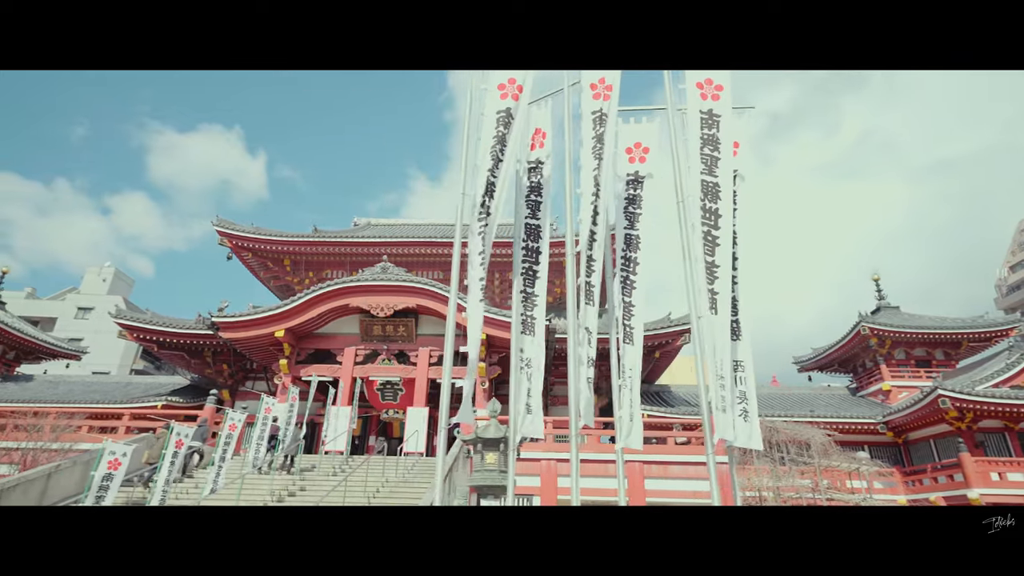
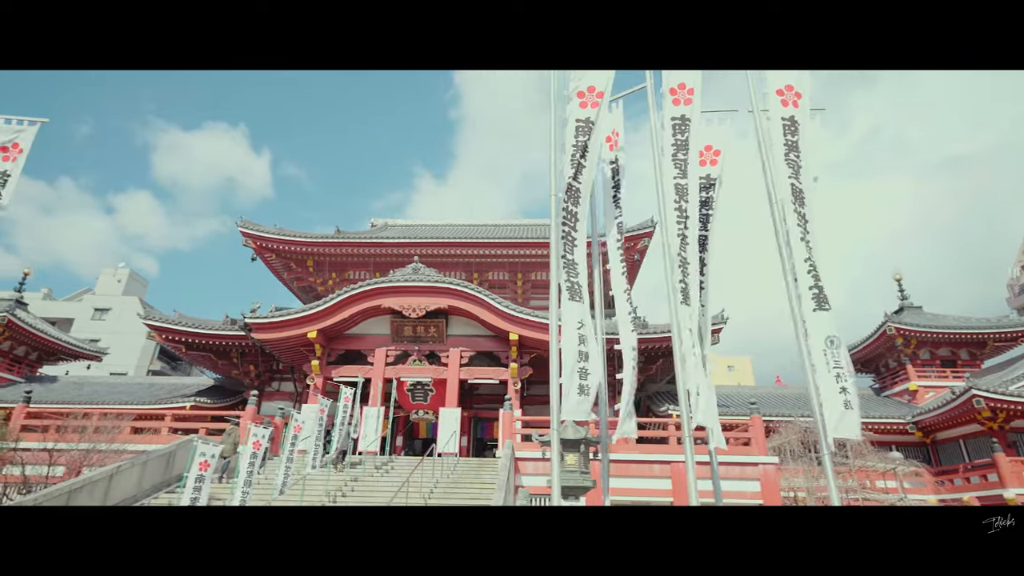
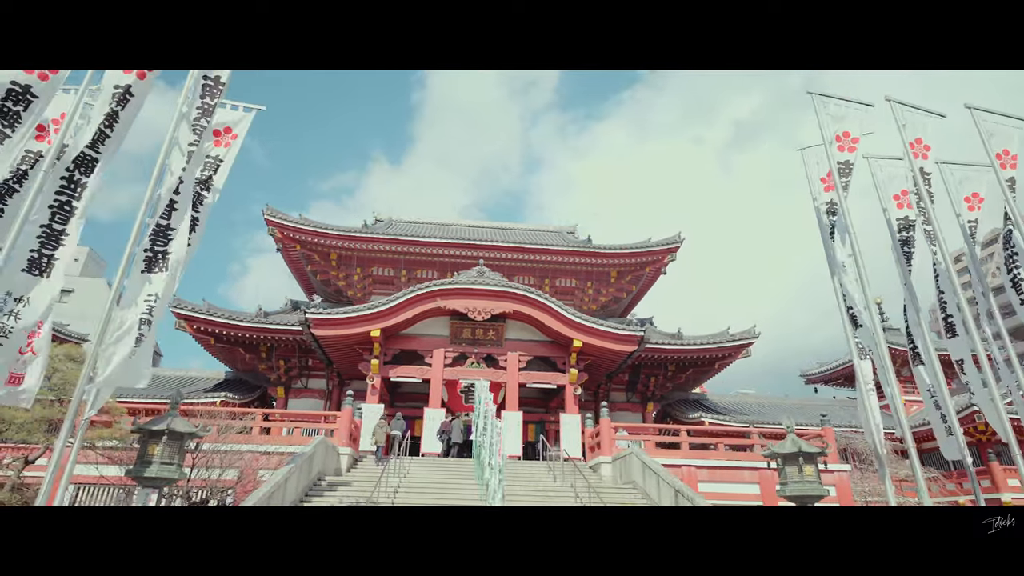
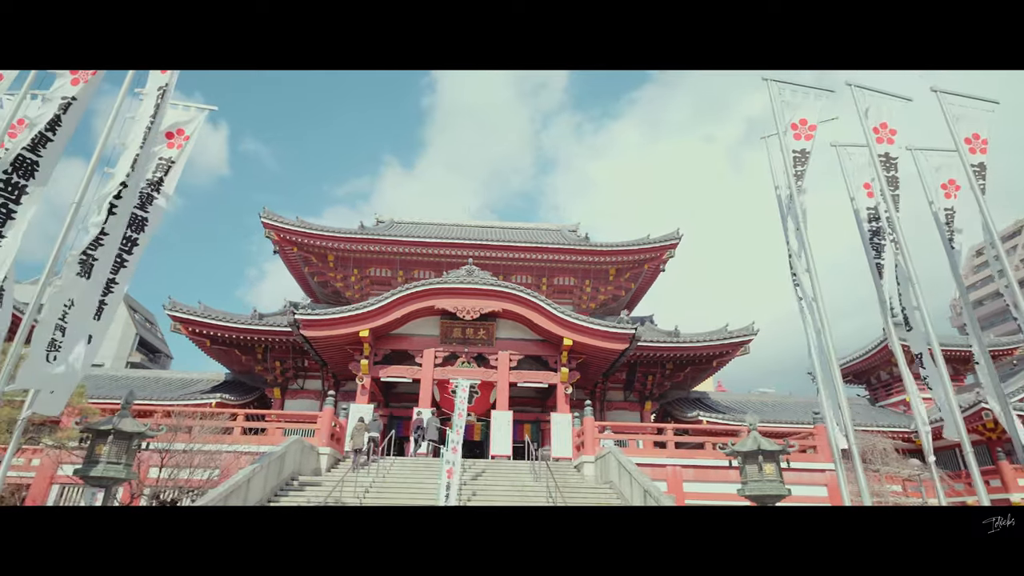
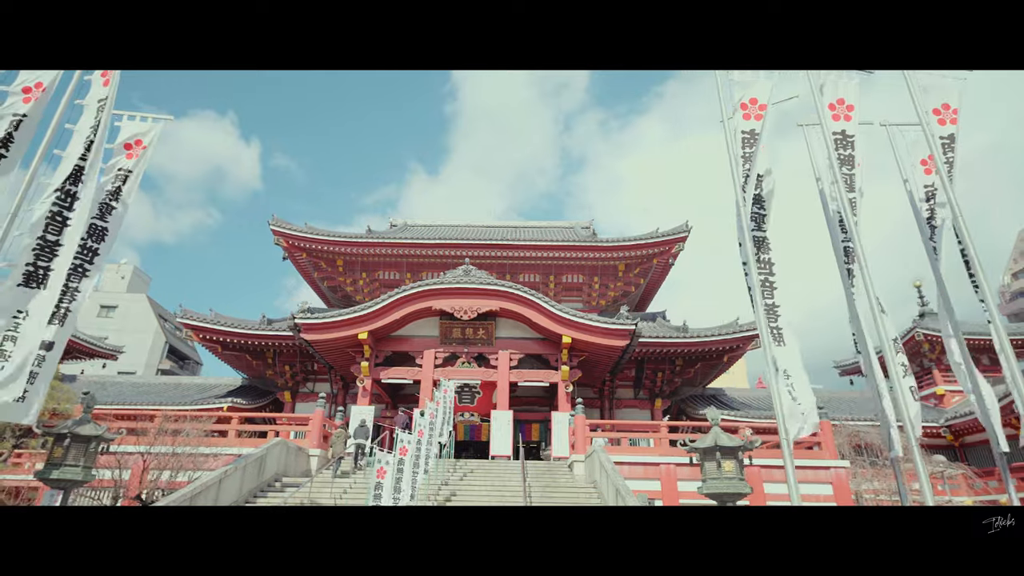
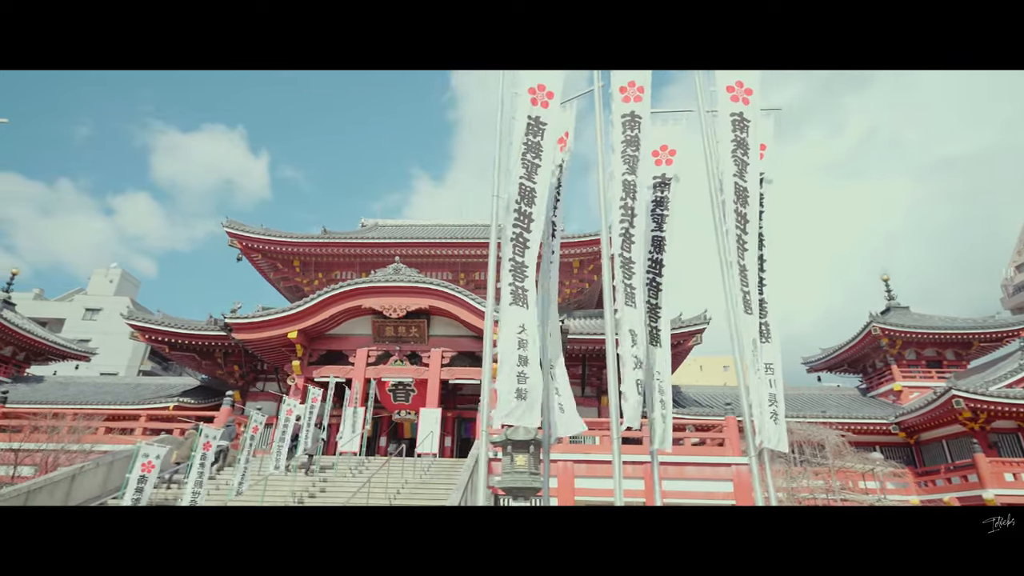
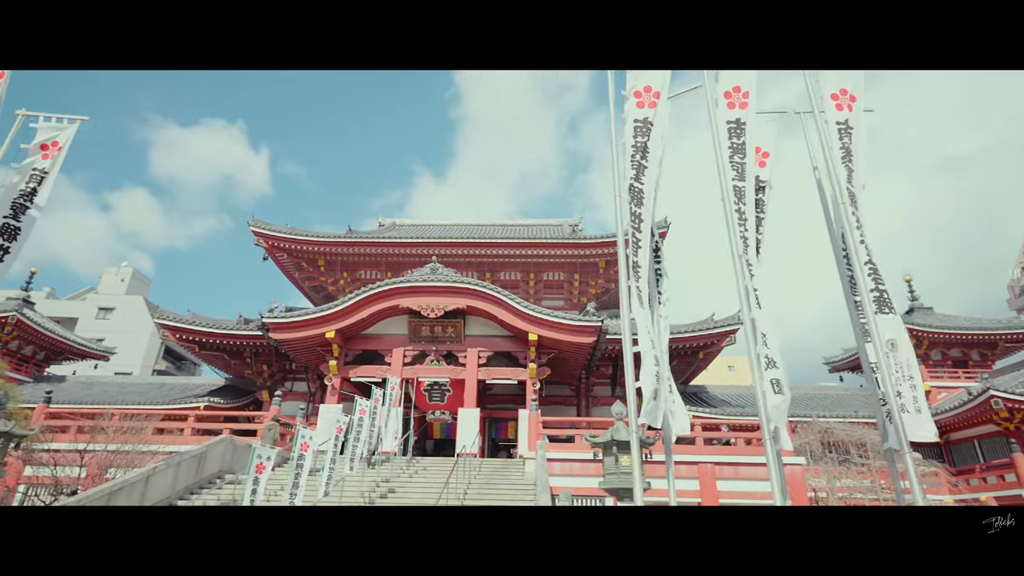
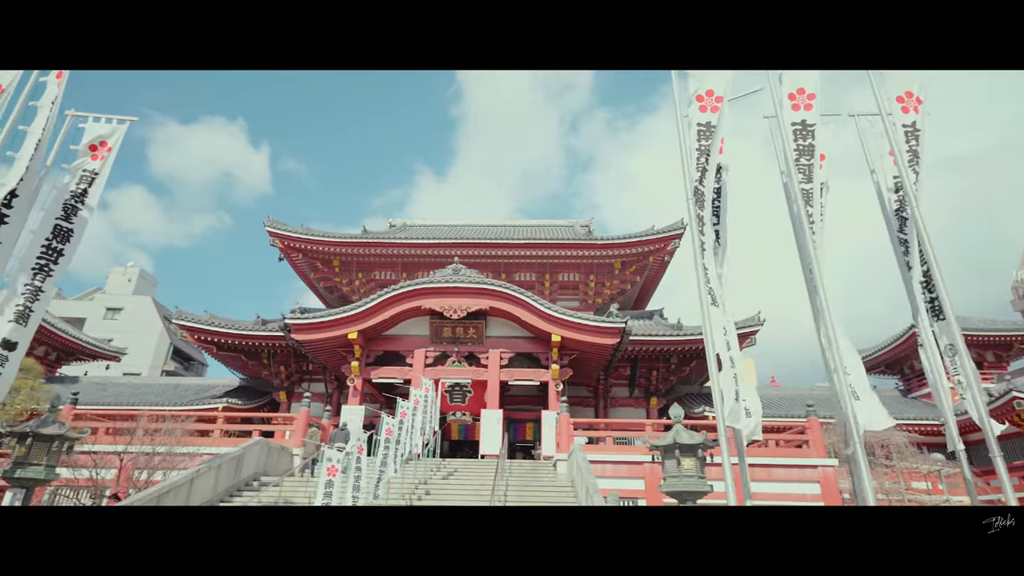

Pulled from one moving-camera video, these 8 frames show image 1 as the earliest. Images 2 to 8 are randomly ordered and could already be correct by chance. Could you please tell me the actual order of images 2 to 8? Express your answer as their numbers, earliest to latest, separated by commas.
6, 2, 7, 8, 5, 4, 3
